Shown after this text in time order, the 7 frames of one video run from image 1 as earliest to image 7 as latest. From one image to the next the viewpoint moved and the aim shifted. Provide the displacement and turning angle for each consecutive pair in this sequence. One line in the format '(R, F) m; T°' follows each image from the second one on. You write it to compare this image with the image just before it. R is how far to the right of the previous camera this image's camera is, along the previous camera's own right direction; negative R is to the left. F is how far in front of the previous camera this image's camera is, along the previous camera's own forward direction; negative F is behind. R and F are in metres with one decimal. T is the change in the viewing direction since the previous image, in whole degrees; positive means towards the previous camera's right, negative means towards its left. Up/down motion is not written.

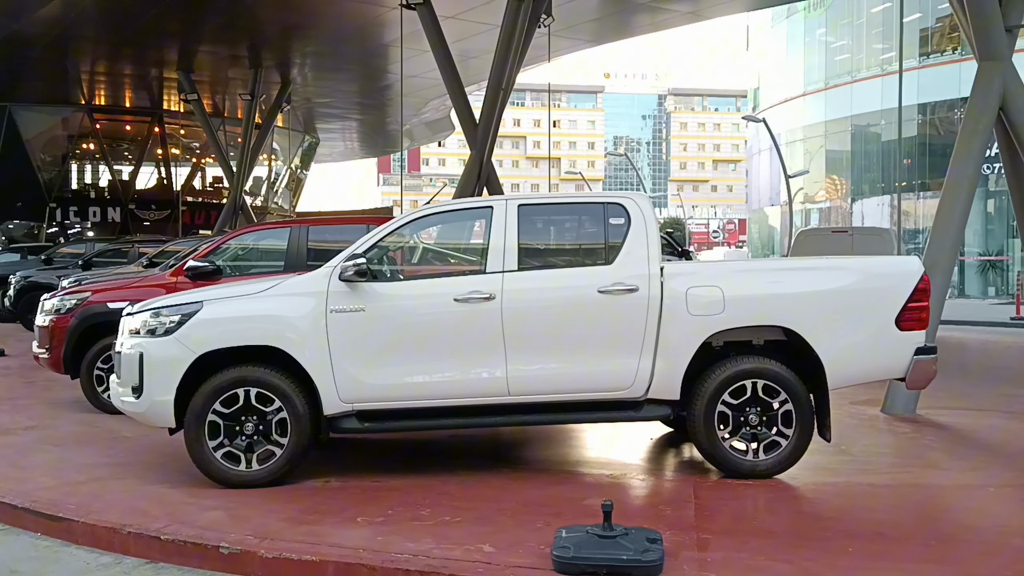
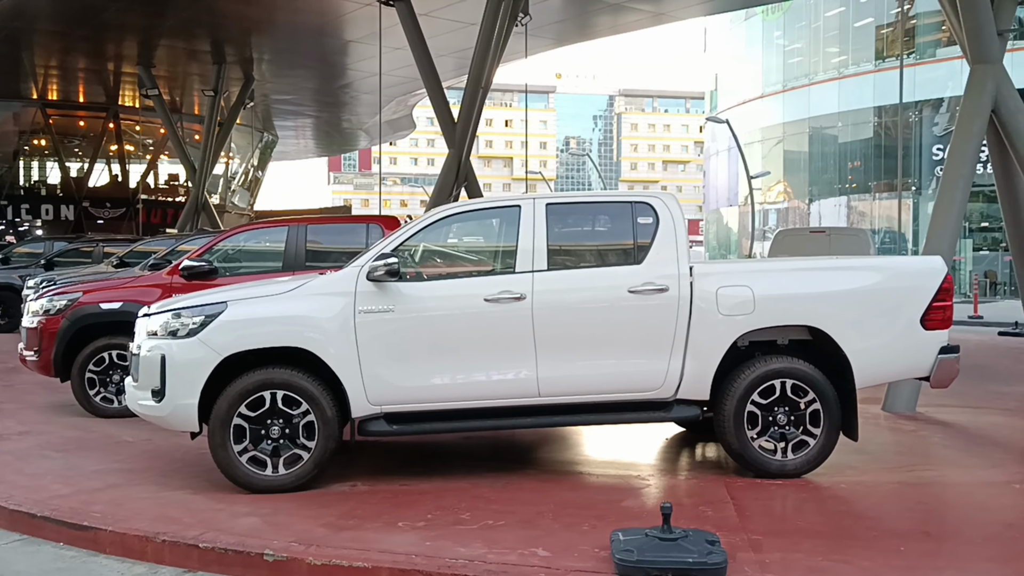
(-0.5, +0.1) m; +3°
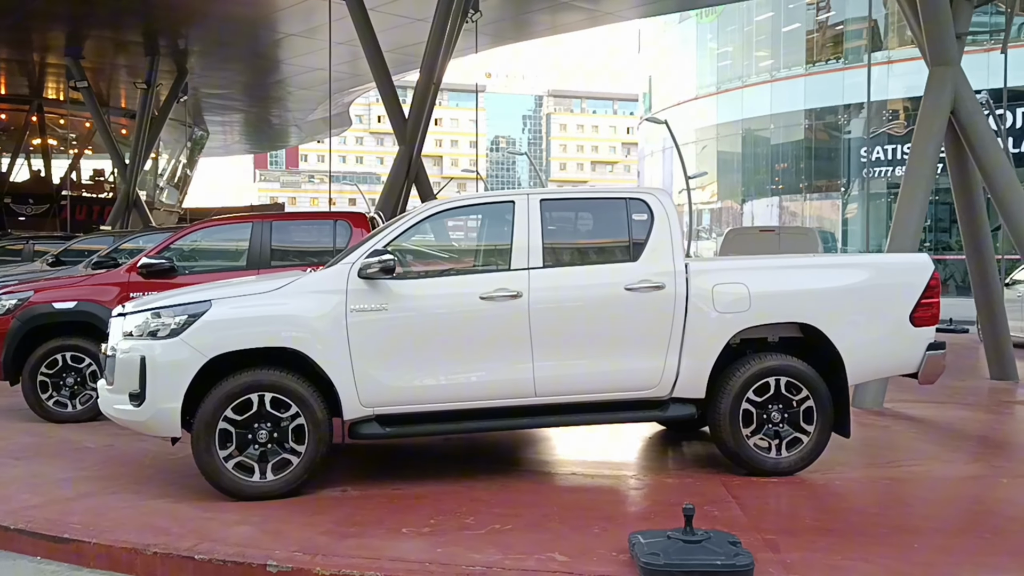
(-0.4, +0.2) m; +4°
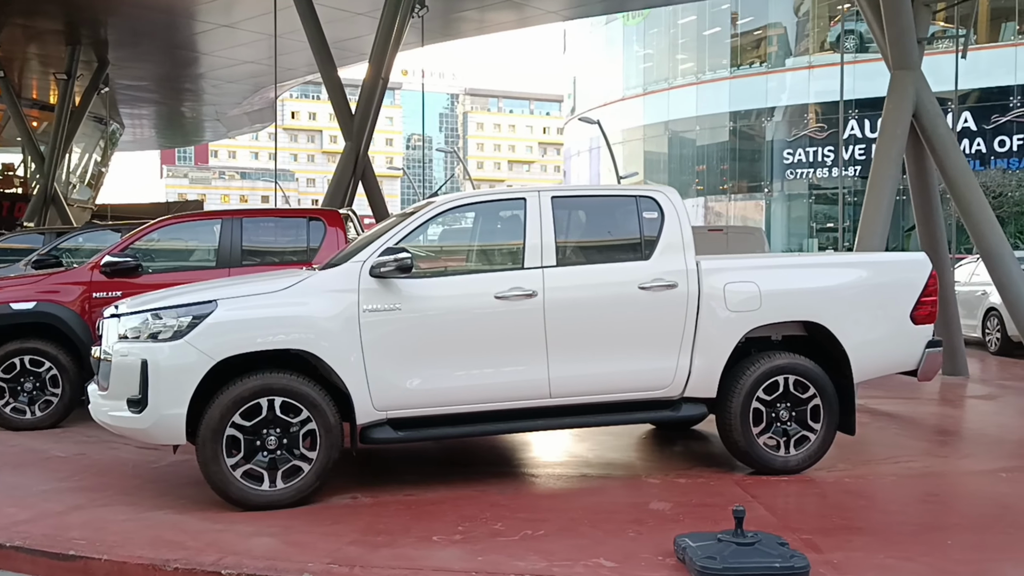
(-0.6, +0.2) m; +5°
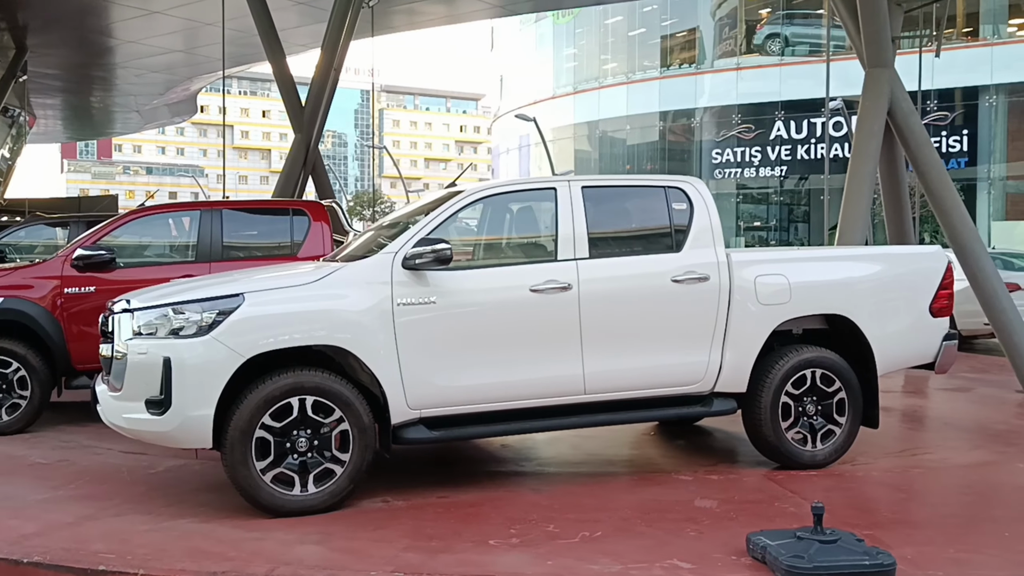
(-0.7, +0.2) m; +5°
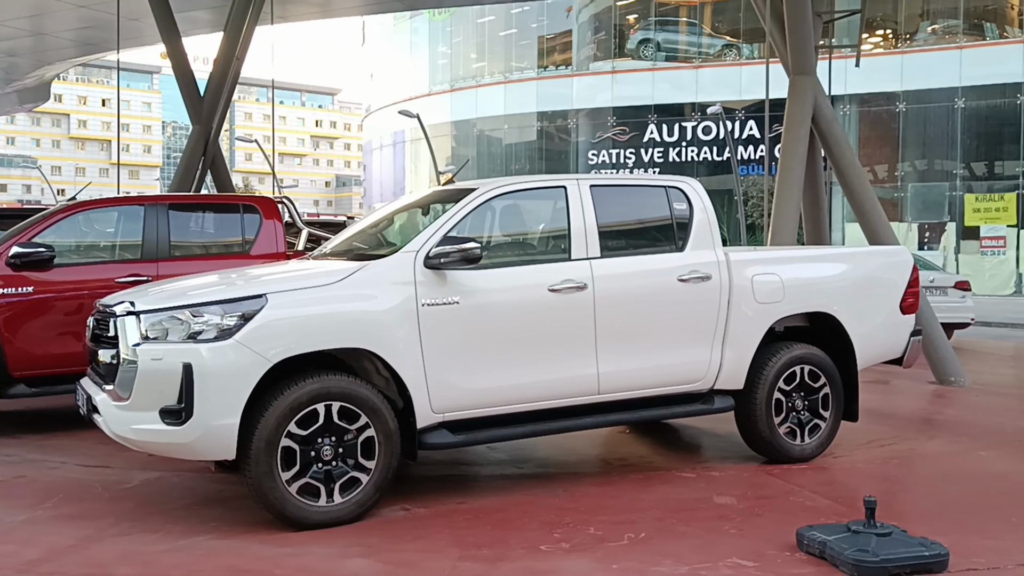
(-0.9, +0.2) m; +8°
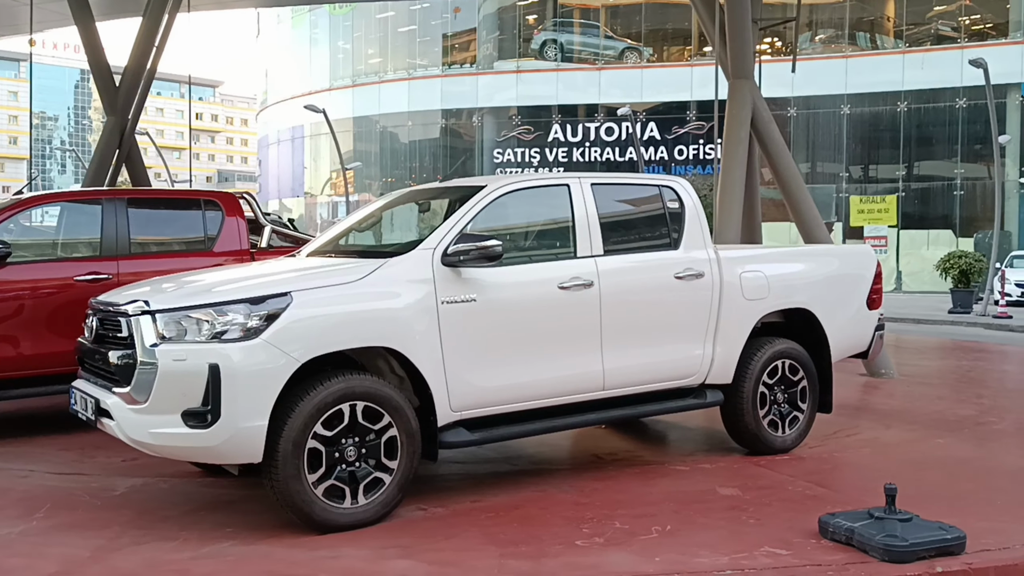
(-0.7, 0.0) m; +7°
